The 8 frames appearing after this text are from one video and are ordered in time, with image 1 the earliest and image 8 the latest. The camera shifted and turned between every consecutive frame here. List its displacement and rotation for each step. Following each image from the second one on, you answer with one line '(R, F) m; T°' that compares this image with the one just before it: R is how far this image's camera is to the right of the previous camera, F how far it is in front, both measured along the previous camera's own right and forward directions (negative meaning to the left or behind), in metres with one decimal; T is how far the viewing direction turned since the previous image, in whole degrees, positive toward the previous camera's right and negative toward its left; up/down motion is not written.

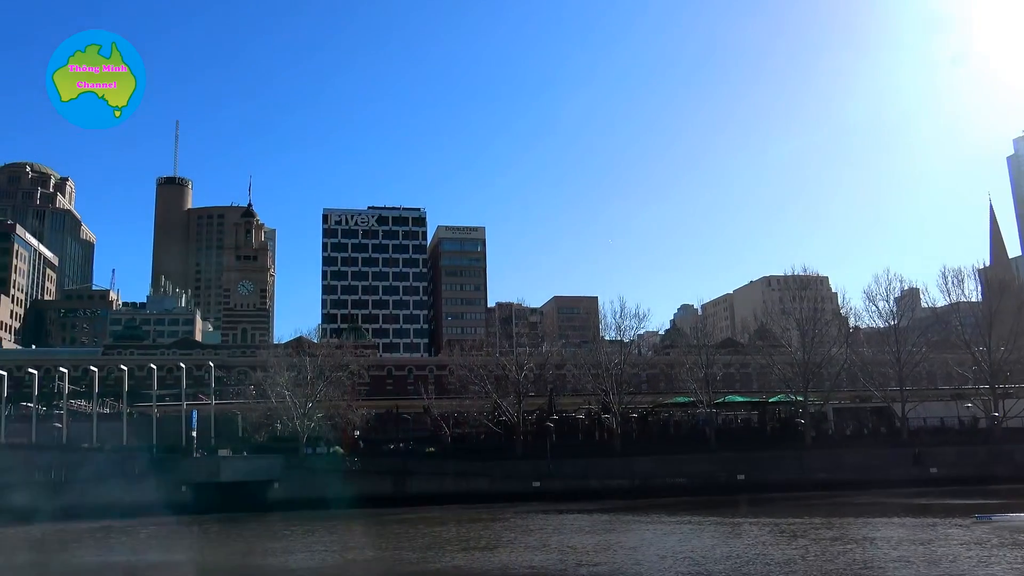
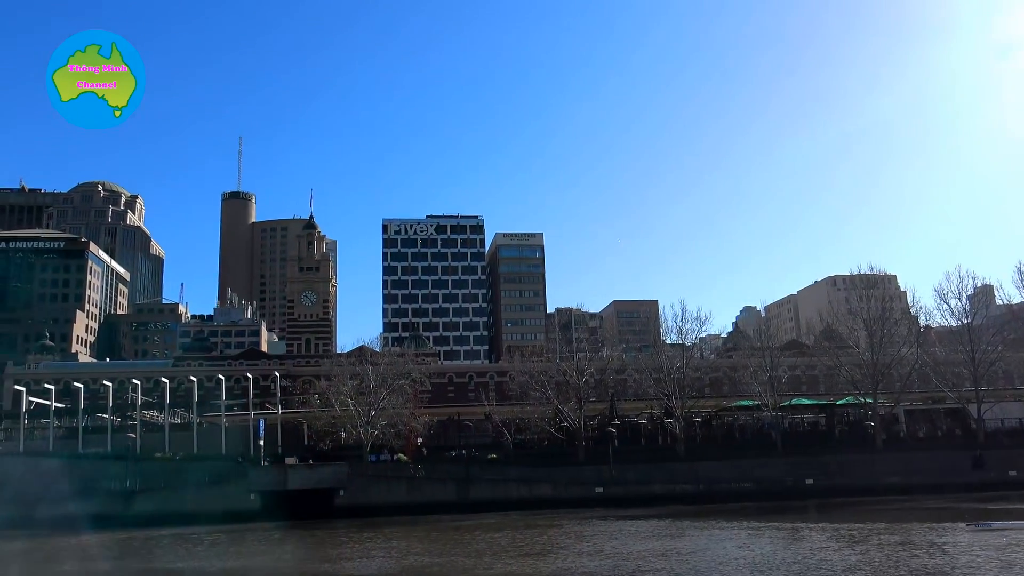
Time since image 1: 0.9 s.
(+0.3, 0.0) m; -4°
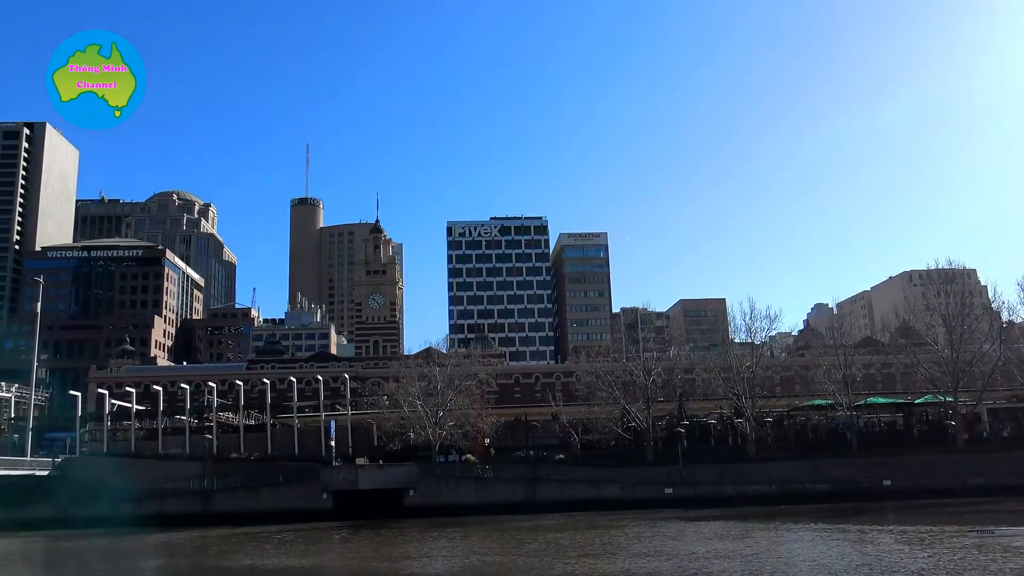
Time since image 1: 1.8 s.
(+0.3, 0.0) m; -4°
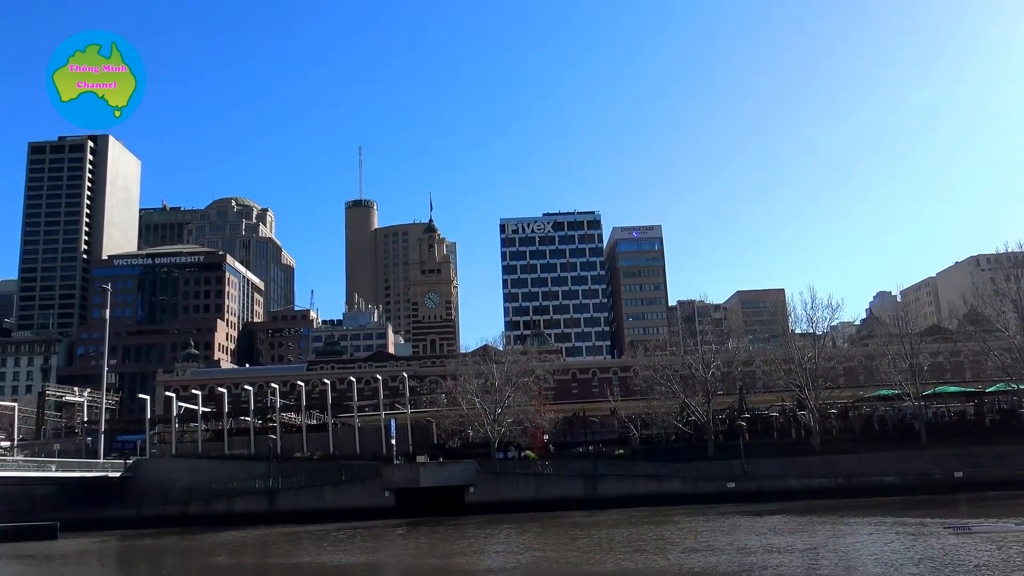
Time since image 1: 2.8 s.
(+0.3, 0.0) m; -4°
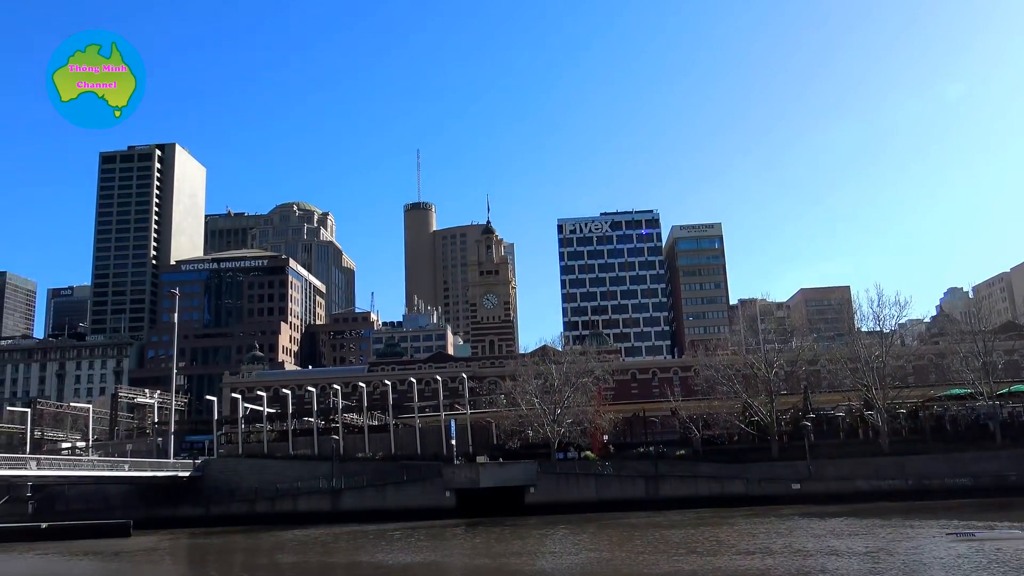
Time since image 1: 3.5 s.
(+0.3, 0.0) m; -4°
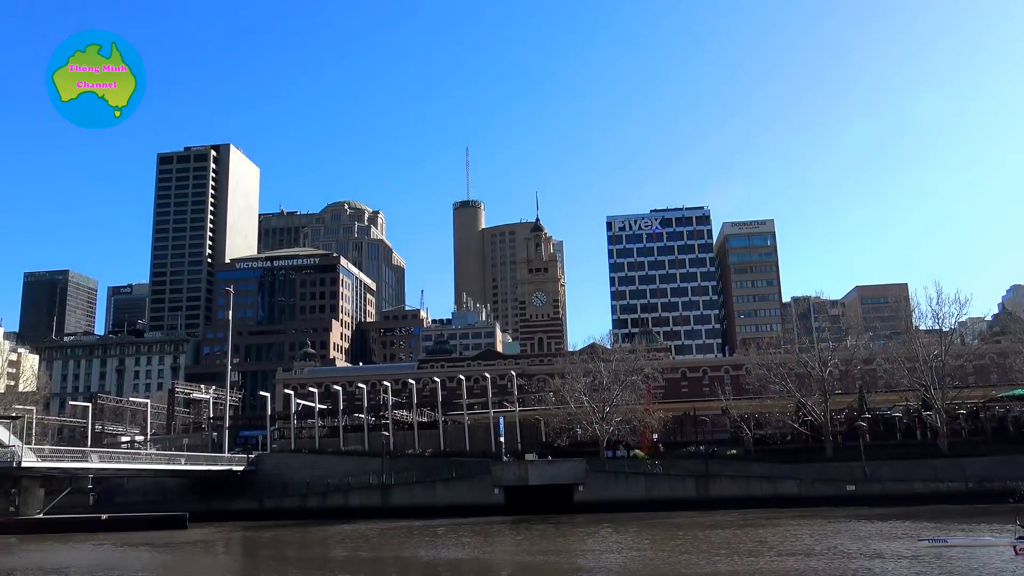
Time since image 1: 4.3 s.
(+0.3, 0.0) m; -3°
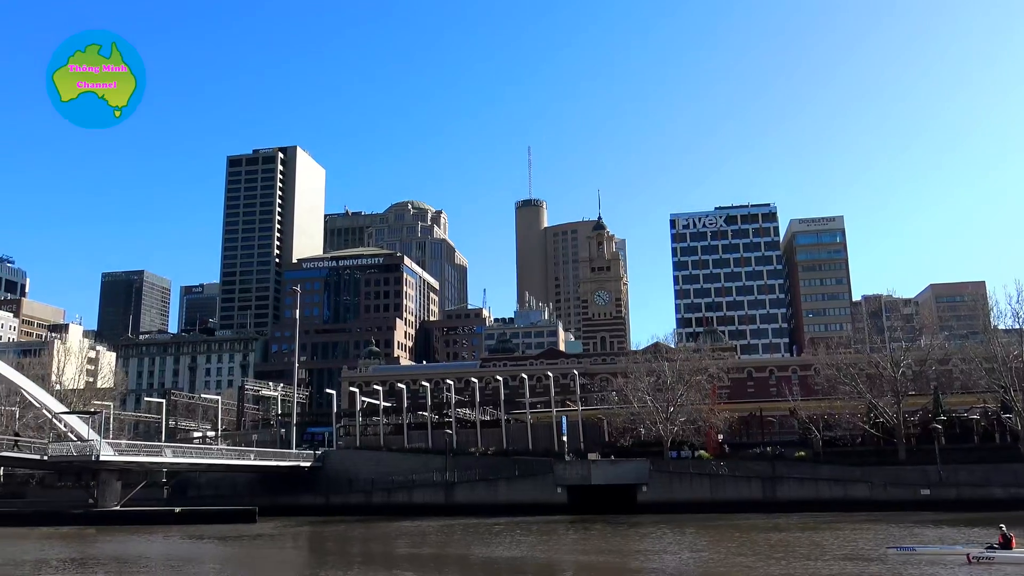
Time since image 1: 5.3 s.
(+0.3, +0.1) m; -4°
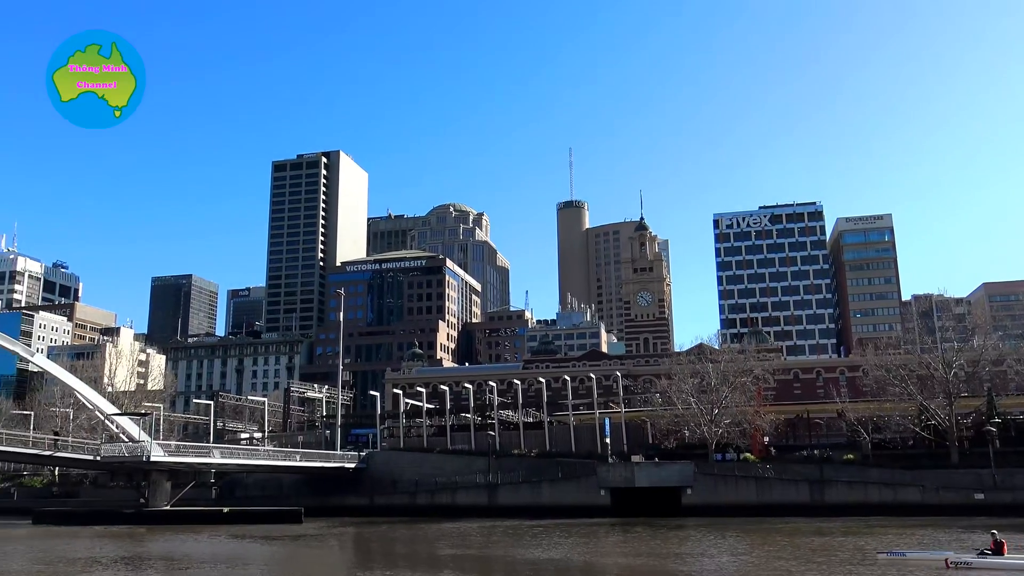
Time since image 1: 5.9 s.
(+0.2, 0.0) m; -3°
